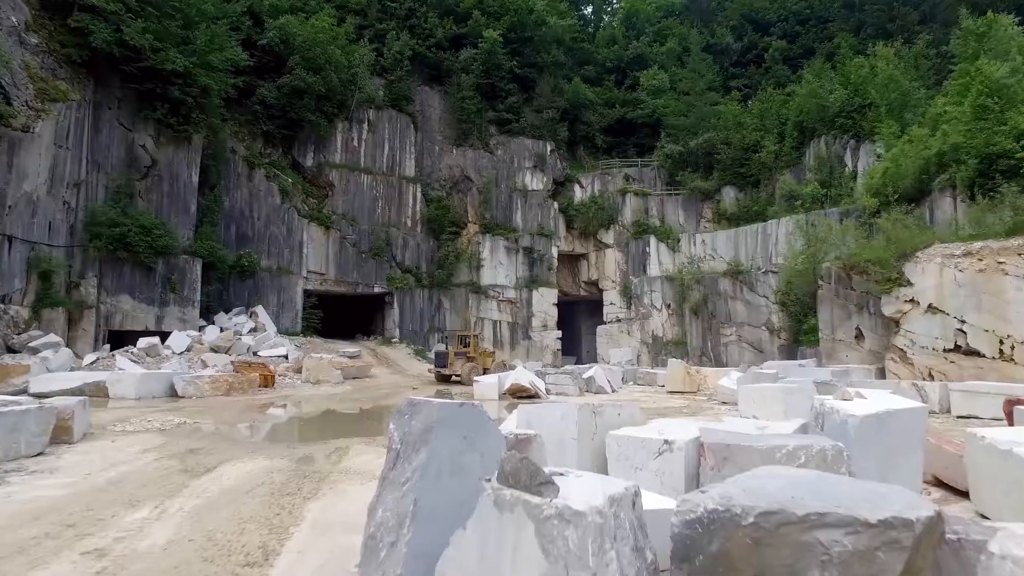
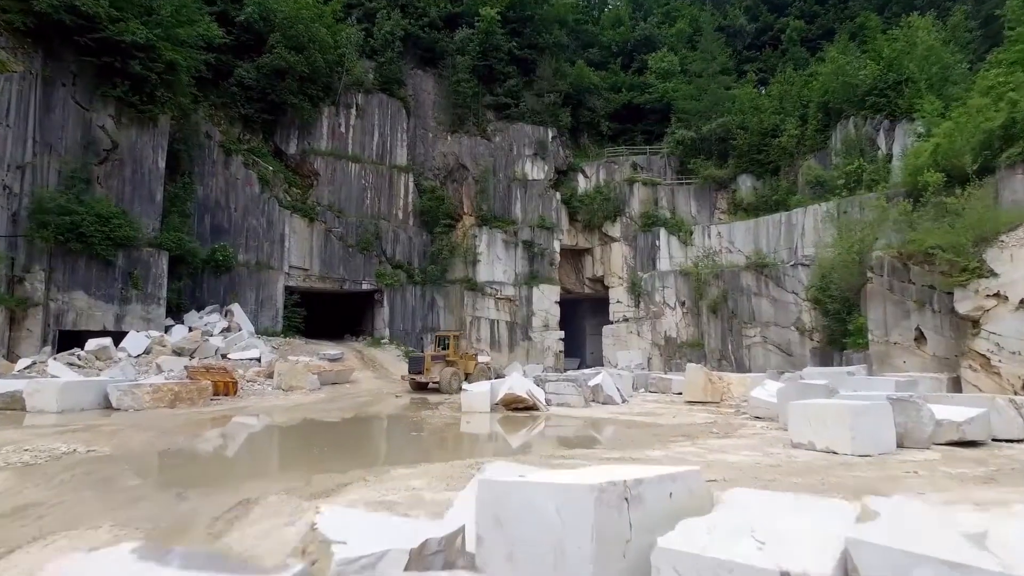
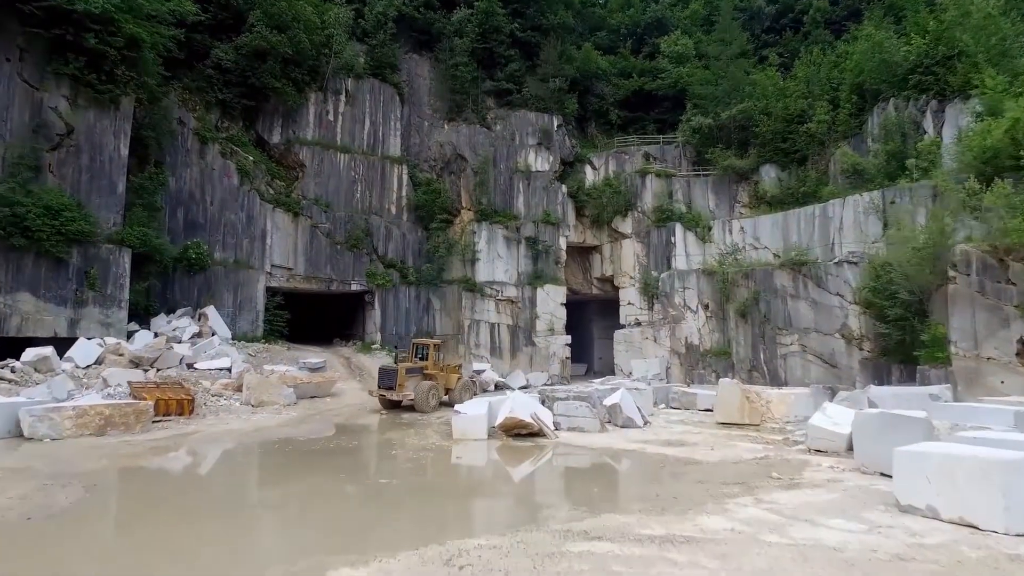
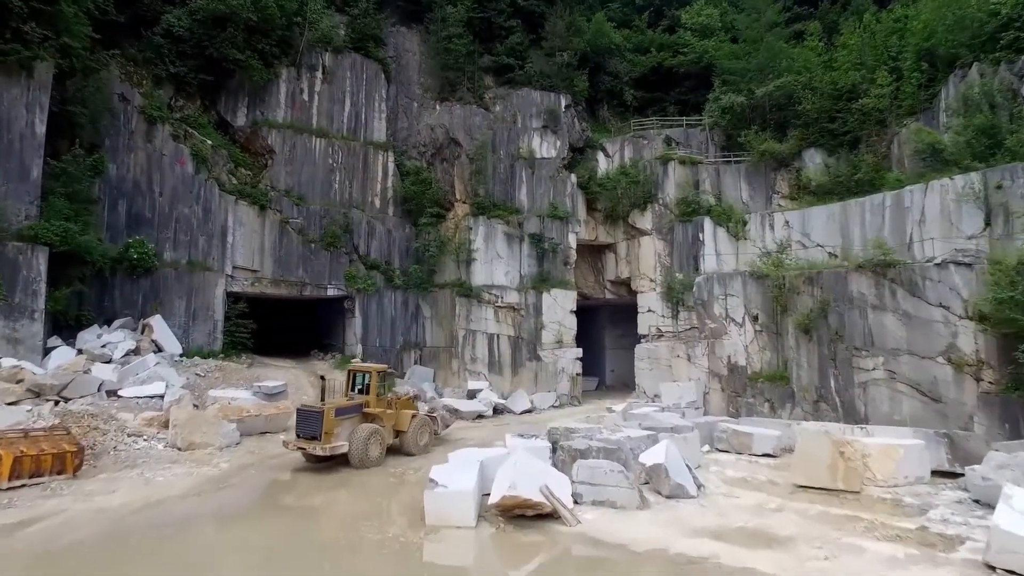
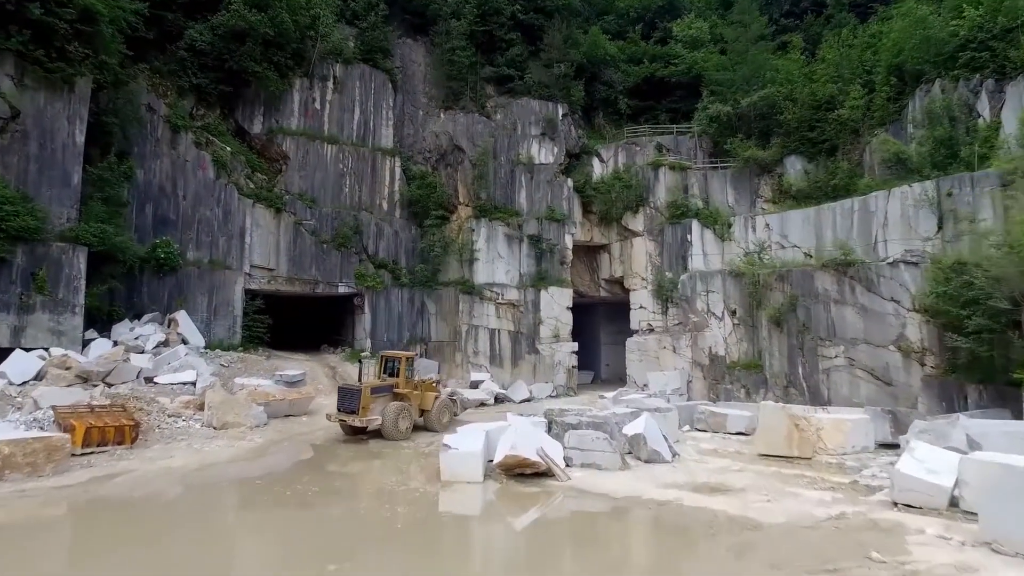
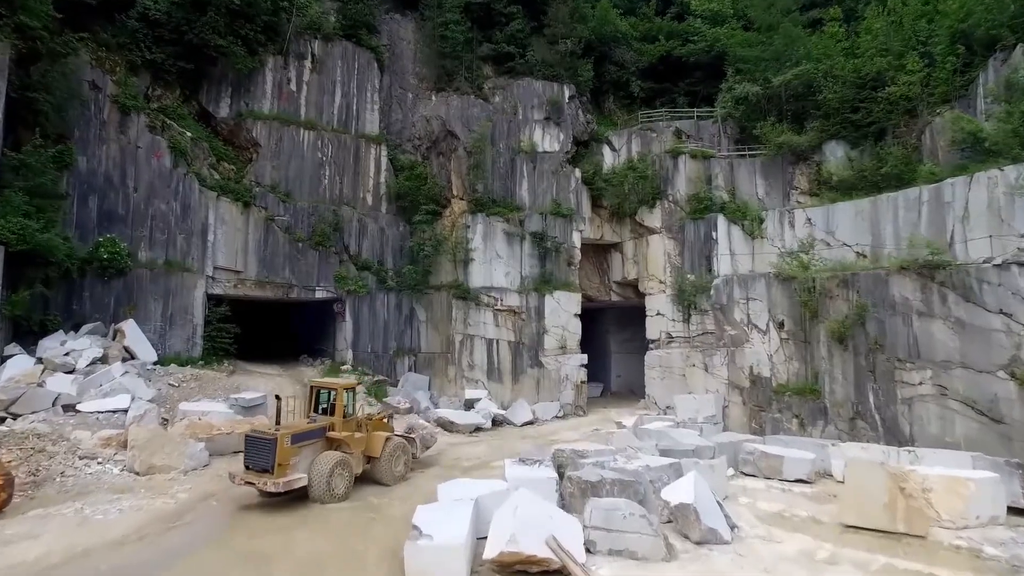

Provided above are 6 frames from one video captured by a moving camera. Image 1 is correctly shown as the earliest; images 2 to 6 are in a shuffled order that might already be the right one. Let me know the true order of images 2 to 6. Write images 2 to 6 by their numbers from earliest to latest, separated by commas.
2, 3, 5, 4, 6
